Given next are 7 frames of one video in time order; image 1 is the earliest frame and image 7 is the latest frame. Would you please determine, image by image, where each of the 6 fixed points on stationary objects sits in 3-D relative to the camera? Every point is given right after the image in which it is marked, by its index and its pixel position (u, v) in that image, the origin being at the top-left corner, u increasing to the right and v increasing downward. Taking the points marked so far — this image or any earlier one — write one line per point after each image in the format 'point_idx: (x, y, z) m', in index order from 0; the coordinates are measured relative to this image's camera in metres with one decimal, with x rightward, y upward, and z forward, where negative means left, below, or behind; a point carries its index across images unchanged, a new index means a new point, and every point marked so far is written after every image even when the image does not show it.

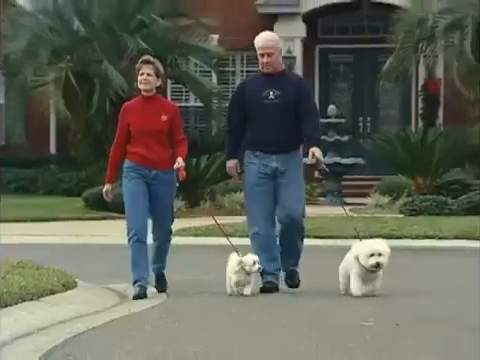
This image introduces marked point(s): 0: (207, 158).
0: (-0.5, +0.3, +15.6) m
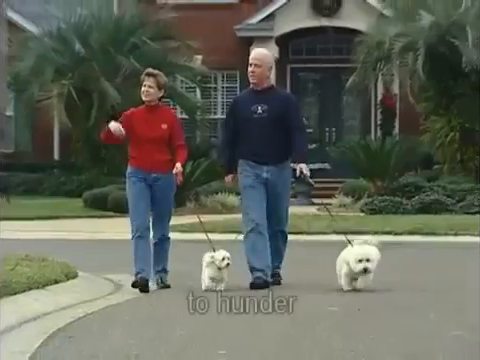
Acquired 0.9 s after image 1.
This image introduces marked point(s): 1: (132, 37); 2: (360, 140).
0: (-0.8, +0.3, +17.7) m
1: (-1.7, +2.3, +17.2) m
2: (+2.0, +0.6, +18.1) m
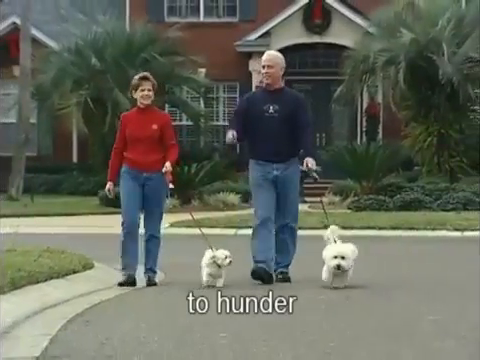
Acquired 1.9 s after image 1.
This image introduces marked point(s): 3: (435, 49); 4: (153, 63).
0: (-0.8, +0.3, +19.7) m
1: (-1.7, +2.3, +19.2) m
2: (+2.0, +0.6, +20.1) m
3: (+3.4, +2.3, +18.7) m
4: (-1.5, +2.1, +19.1) m
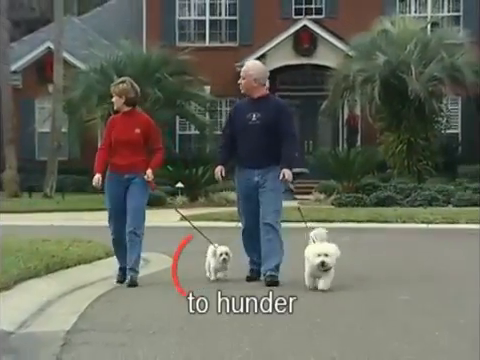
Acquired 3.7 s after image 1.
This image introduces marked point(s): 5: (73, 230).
0: (-0.8, +0.3, +23.2) m
1: (-1.7, +2.3, +22.7) m
2: (+2.0, +0.6, +23.6) m
3: (+3.4, +2.3, +22.2) m
4: (-1.6, +2.1, +22.6) m
5: (-3.0, -0.9, +19.8) m
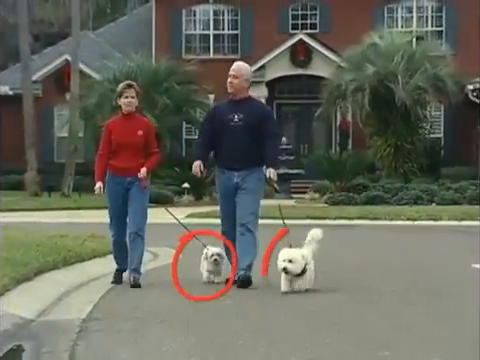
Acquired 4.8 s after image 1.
0: (-0.7, +0.2, +25.3) m
1: (-1.7, +2.2, +24.8) m
2: (+2.0, +0.6, +25.7) m
3: (+3.4, +2.2, +24.3) m
4: (-1.5, +2.0, +24.8) m
5: (-3.0, -0.9, +21.9) m
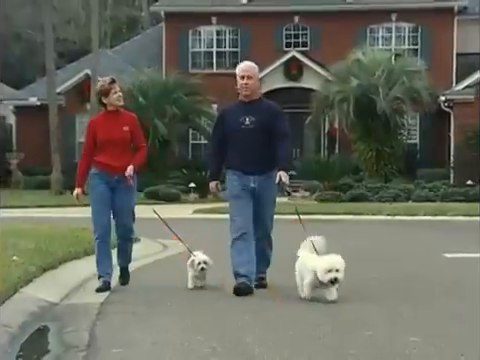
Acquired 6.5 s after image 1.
0: (-0.8, +0.2, +28.6) m
1: (-1.7, +2.2, +28.1) m
2: (+2.0, +0.6, +29.0) m
3: (+3.4, +2.2, +27.6) m
4: (-1.5, +2.0, +28.1) m
5: (-3.0, -0.9, +25.3) m
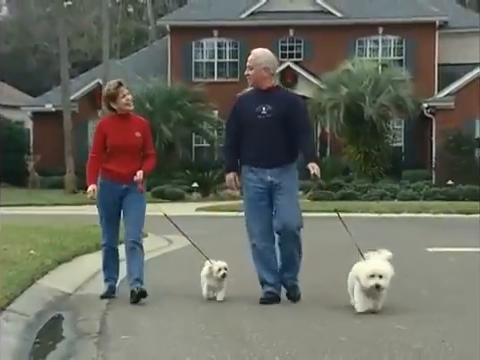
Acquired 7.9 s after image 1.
0: (-0.8, +0.2, +31.1) m
1: (-1.7, +2.2, +30.6) m
2: (+2.0, +0.6, +31.4) m
3: (+3.3, +2.2, +30.1) m
4: (-1.6, +2.0, +30.5) m
5: (-3.0, -0.9, +27.7) m
